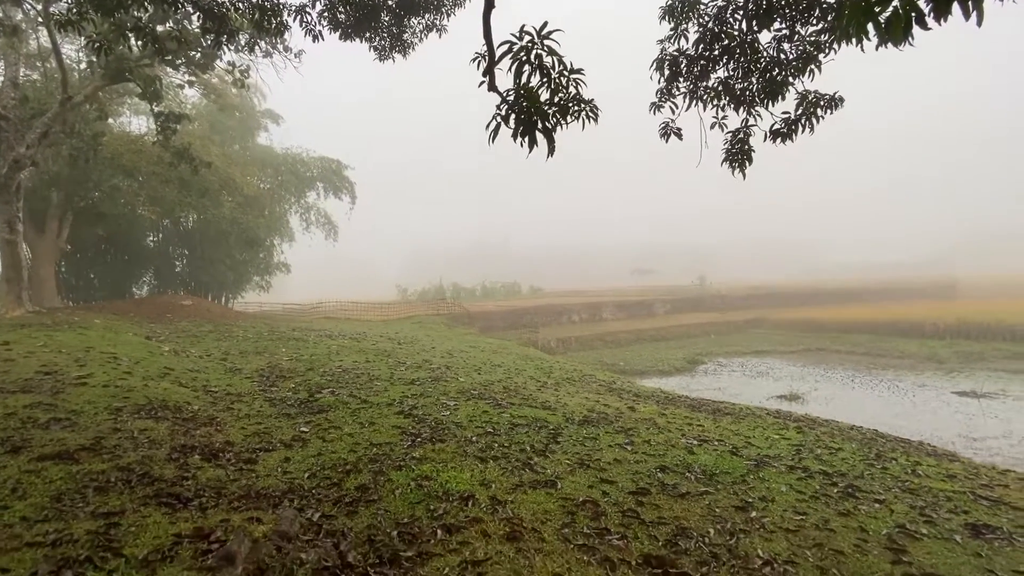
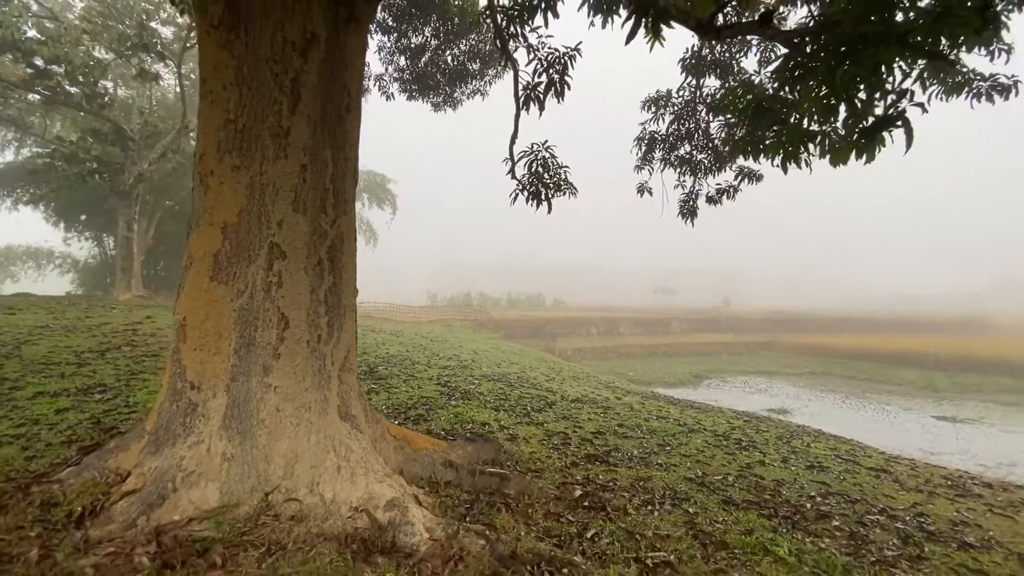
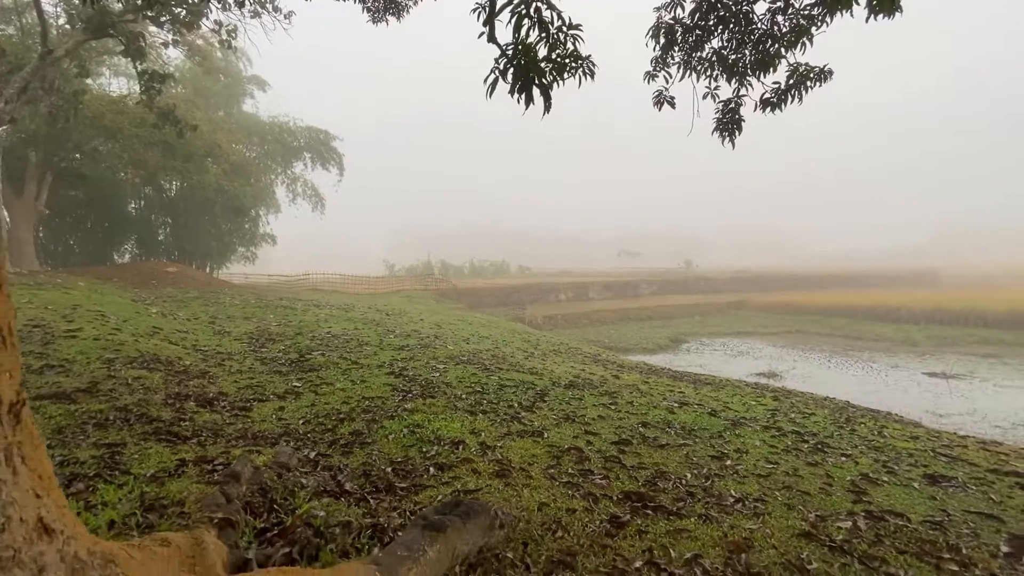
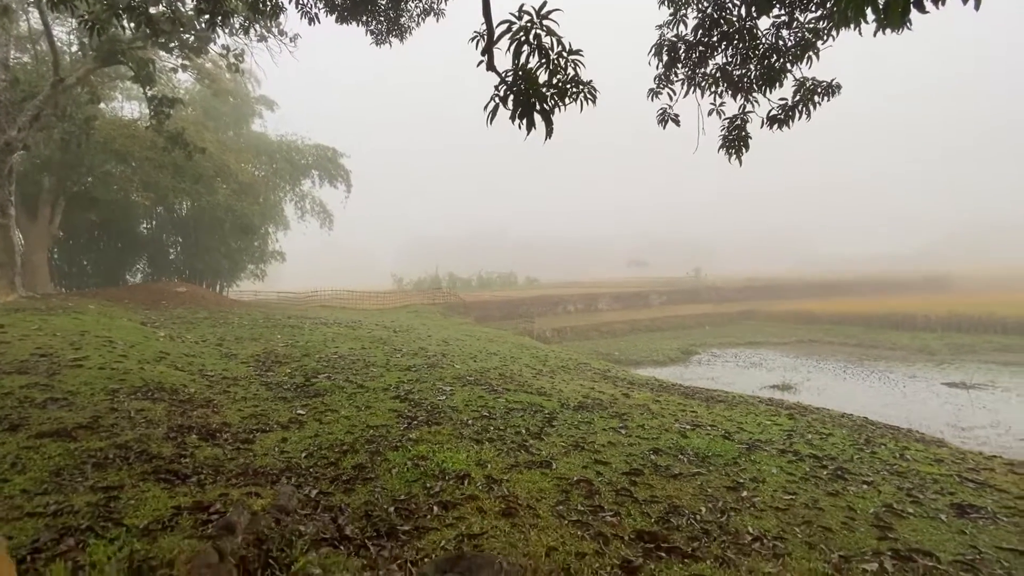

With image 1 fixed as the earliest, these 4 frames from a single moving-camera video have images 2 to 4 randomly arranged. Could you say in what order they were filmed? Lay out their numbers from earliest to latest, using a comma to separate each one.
4, 3, 2
